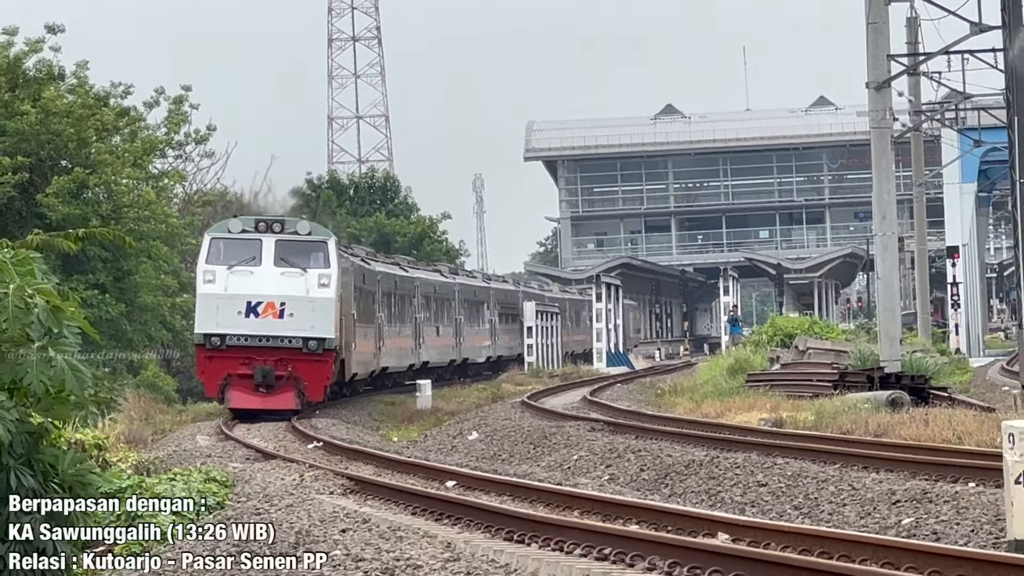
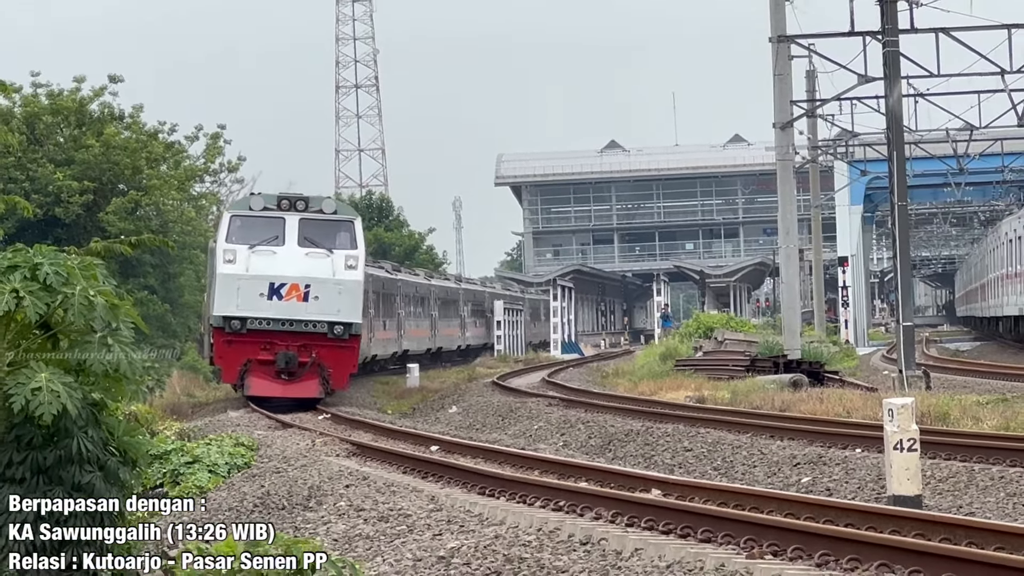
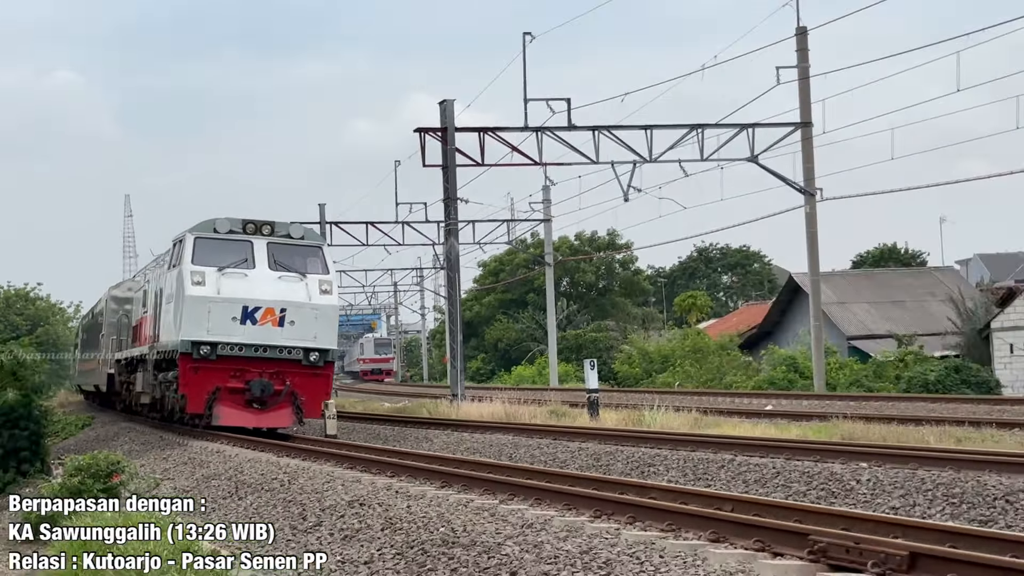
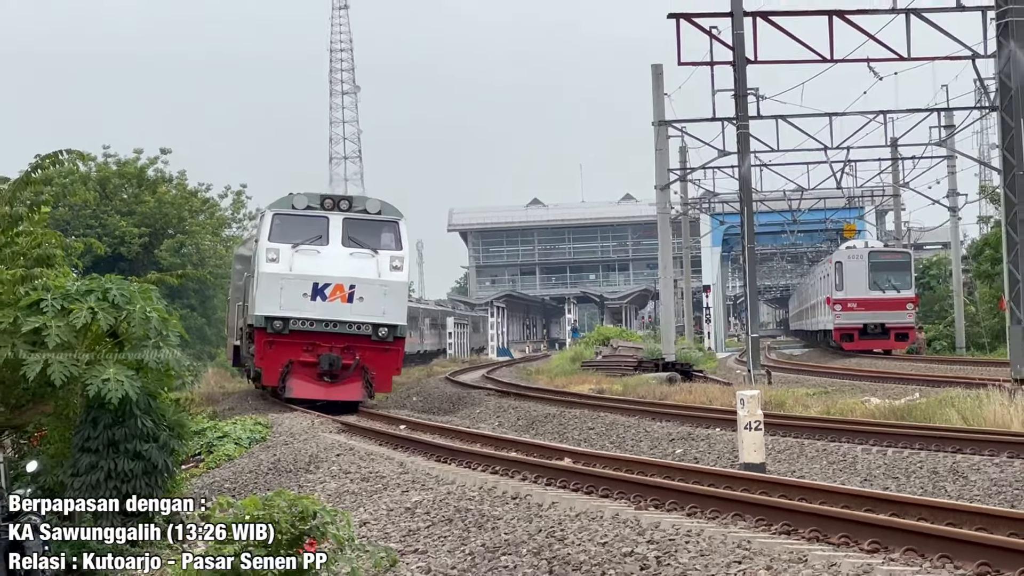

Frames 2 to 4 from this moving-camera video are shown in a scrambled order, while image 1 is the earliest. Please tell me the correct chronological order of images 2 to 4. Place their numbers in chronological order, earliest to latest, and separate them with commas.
2, 4, 3
